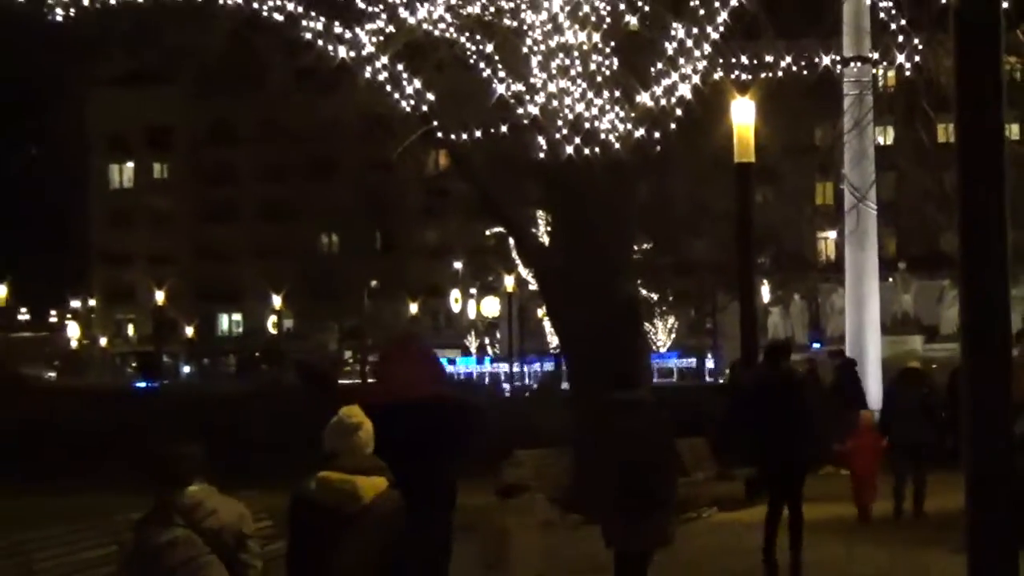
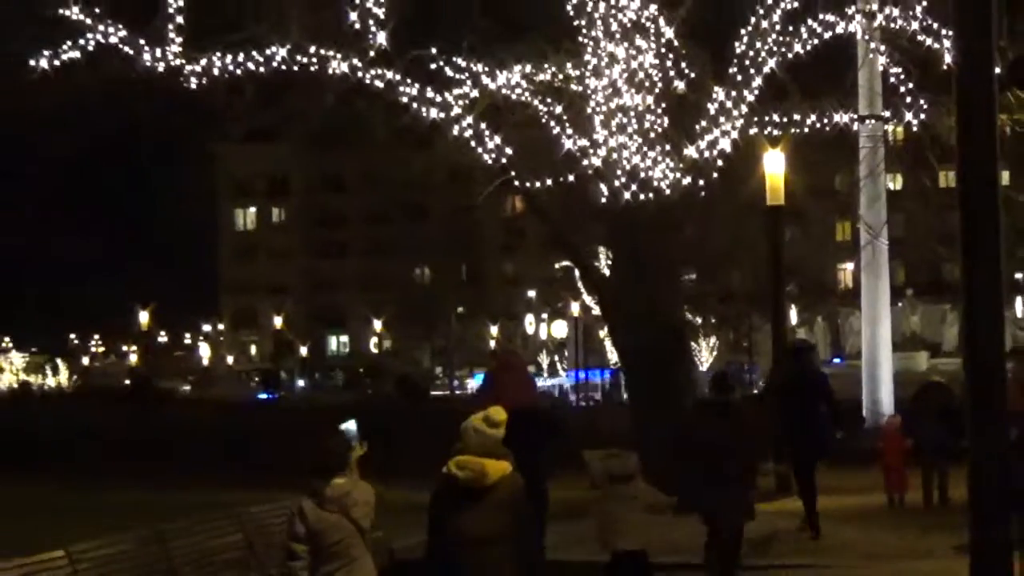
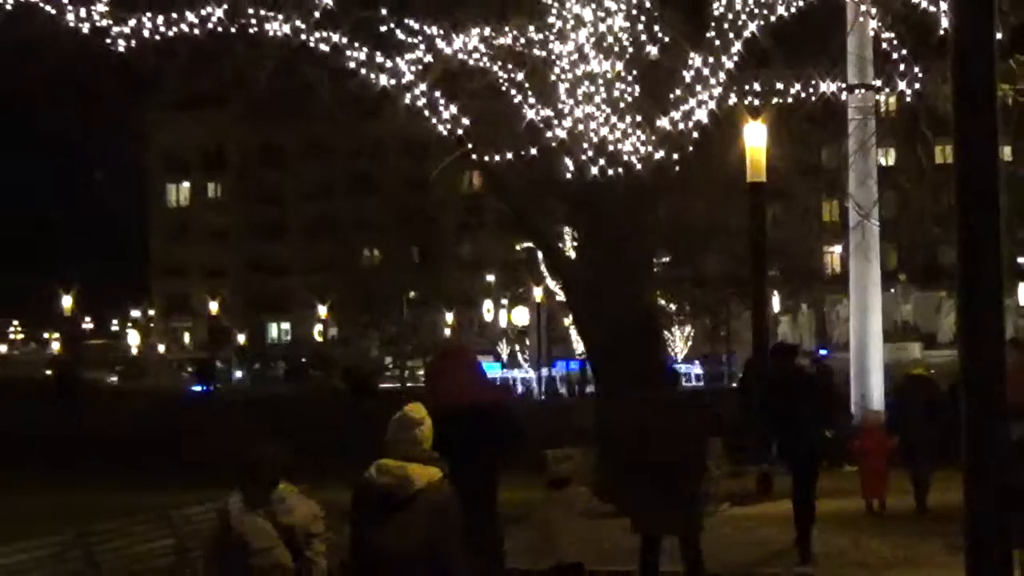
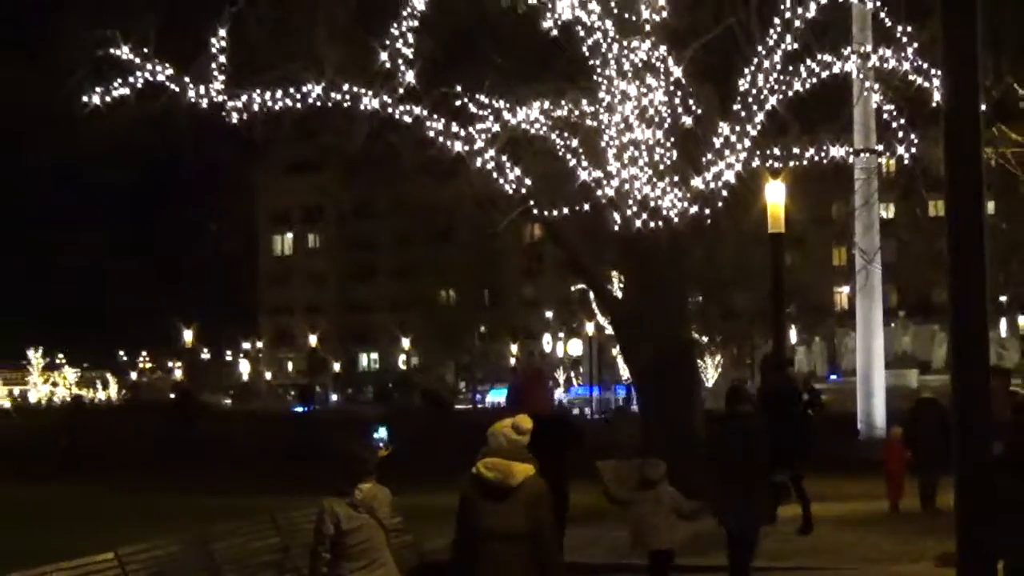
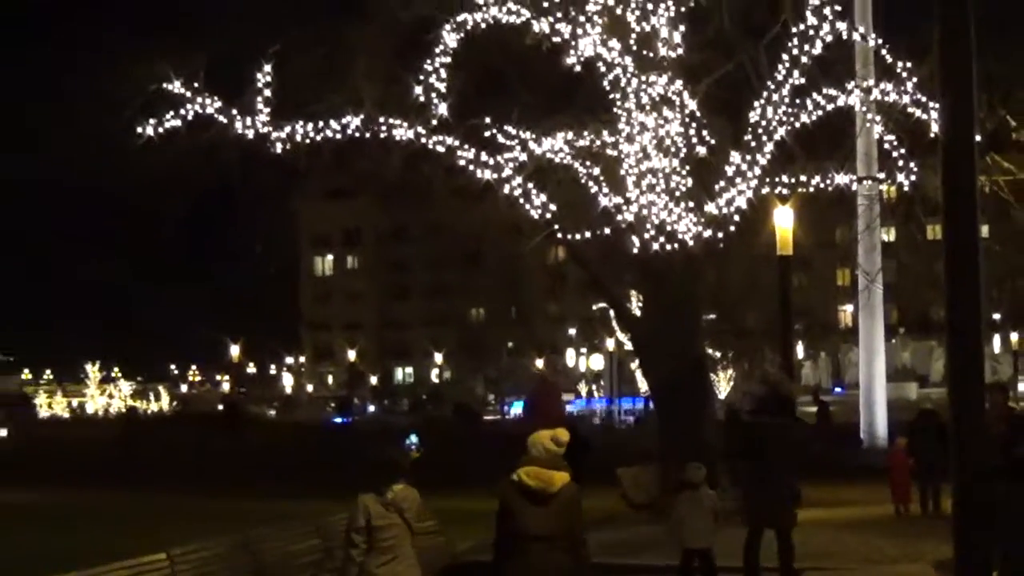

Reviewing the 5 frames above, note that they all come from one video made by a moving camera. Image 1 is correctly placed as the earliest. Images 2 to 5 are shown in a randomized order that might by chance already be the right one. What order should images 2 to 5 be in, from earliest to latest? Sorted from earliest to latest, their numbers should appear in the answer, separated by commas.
3, 2, 4, 5
